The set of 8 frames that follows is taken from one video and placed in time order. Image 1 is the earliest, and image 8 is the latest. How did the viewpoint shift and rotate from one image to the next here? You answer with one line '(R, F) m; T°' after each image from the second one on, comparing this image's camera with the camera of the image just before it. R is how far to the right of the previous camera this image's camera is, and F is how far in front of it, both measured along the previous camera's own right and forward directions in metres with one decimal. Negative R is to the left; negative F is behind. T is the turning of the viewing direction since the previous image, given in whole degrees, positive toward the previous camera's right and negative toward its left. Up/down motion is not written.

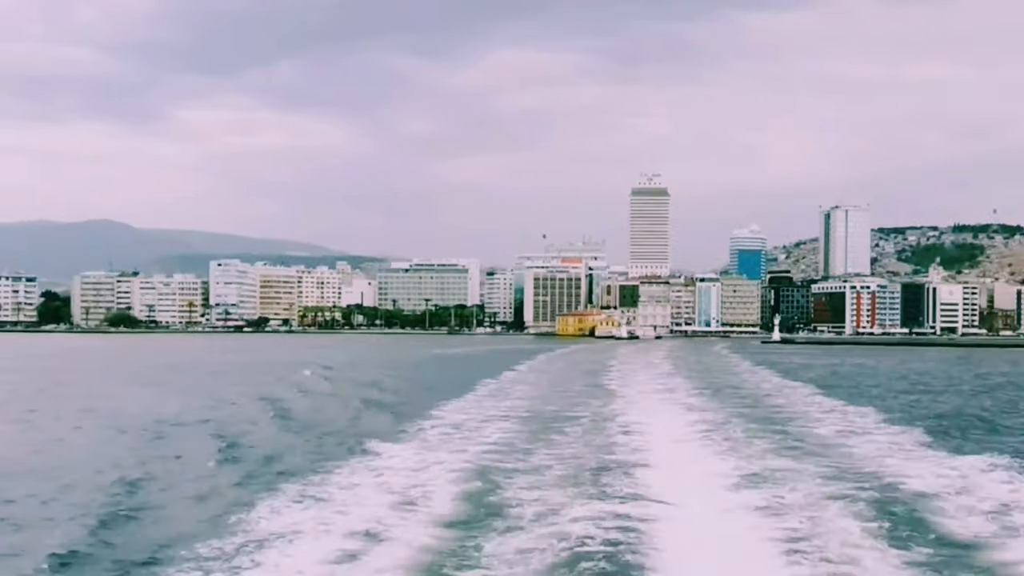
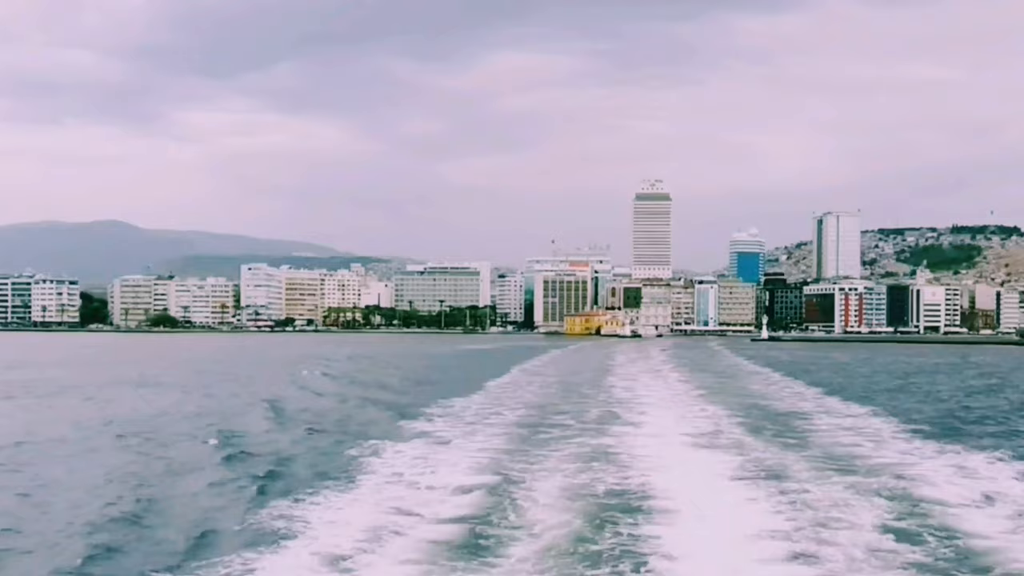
(-0.2, -2.1) m; 0°
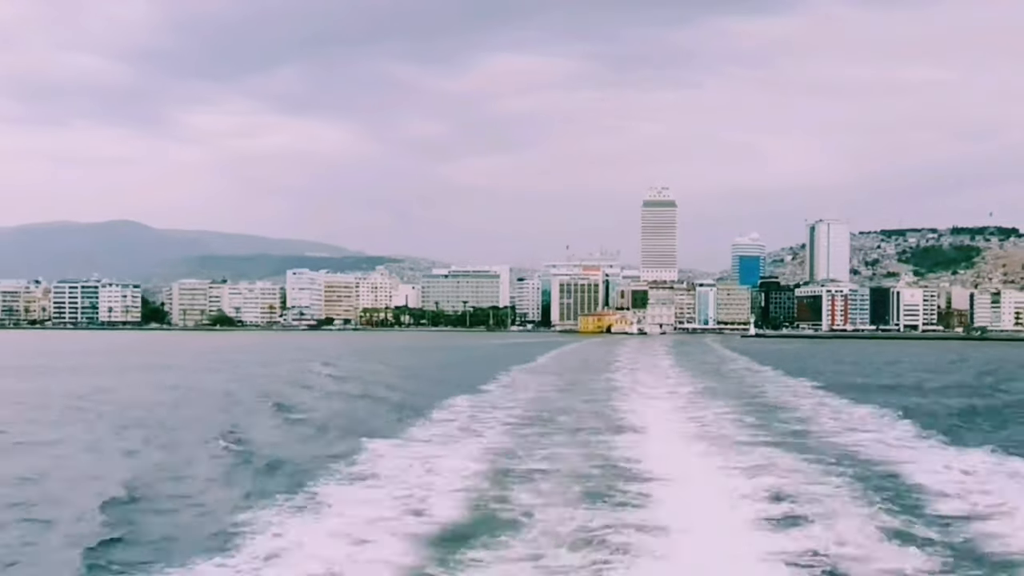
(-0.3, -3.5) m; -1°
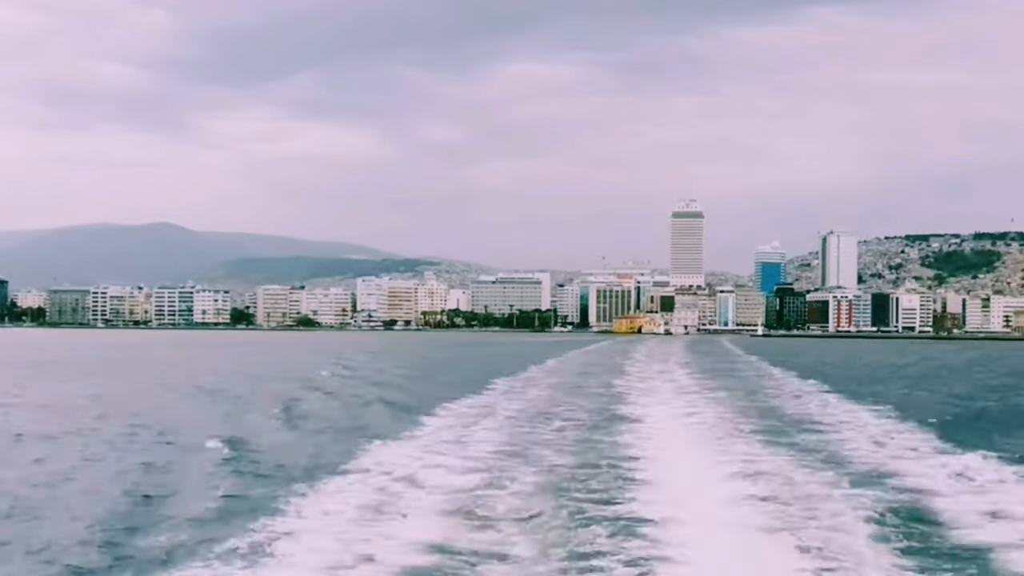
(-0.3, -4.9) m; -2°
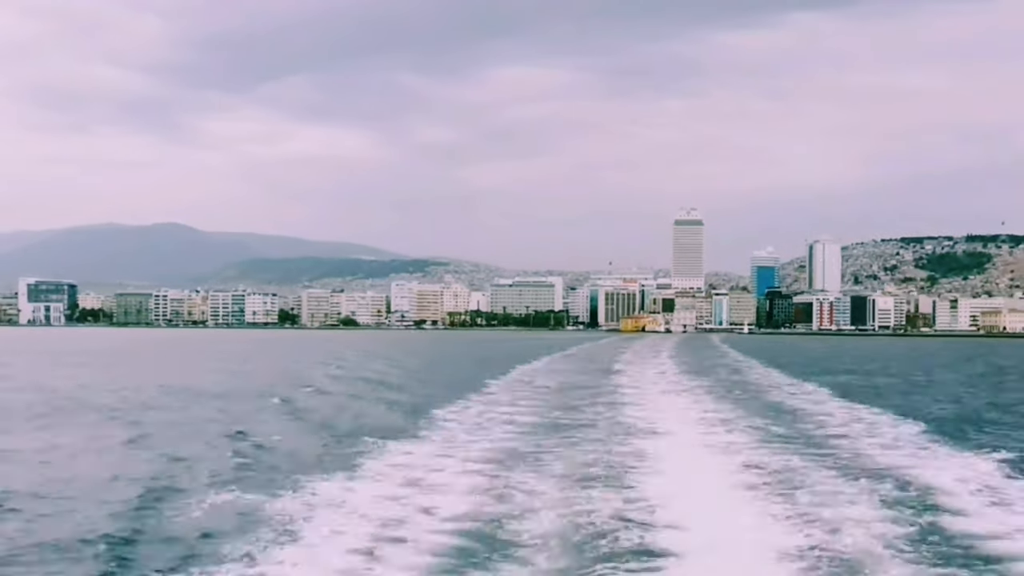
(-0.5, -4.9) m; 0°
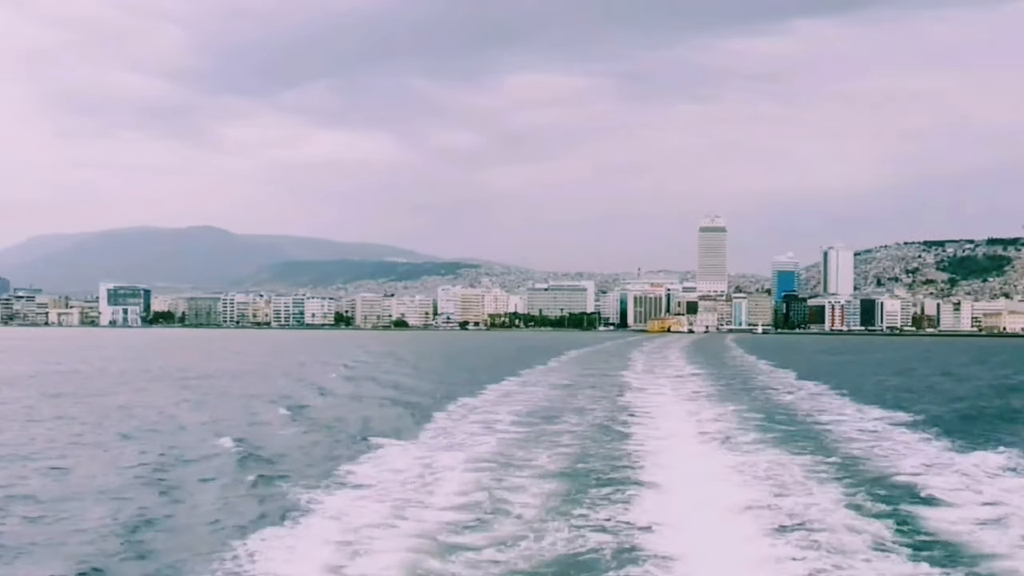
(-0.3, -4.2) m; -1°
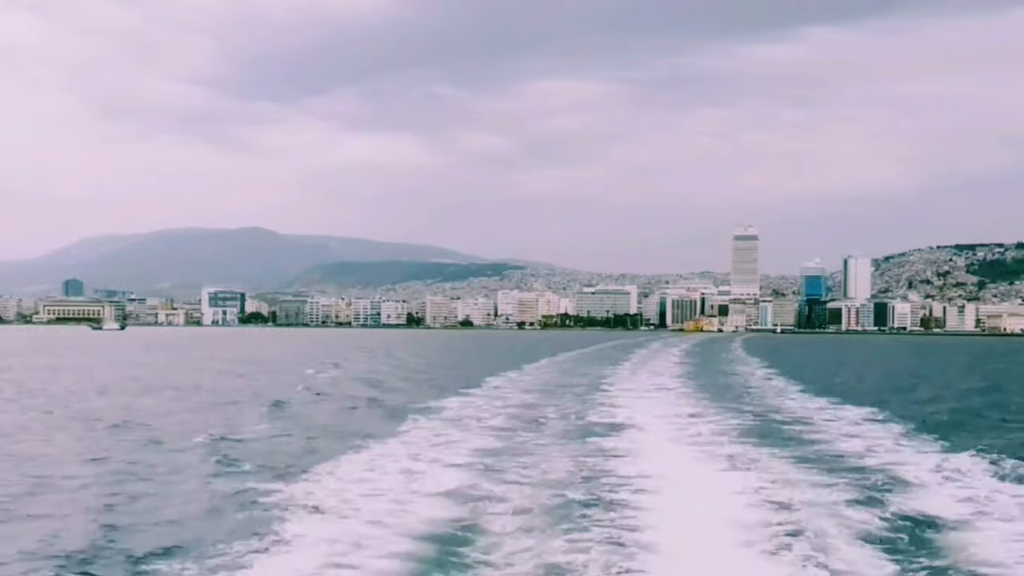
(-0.4, -6.7) m; -2°
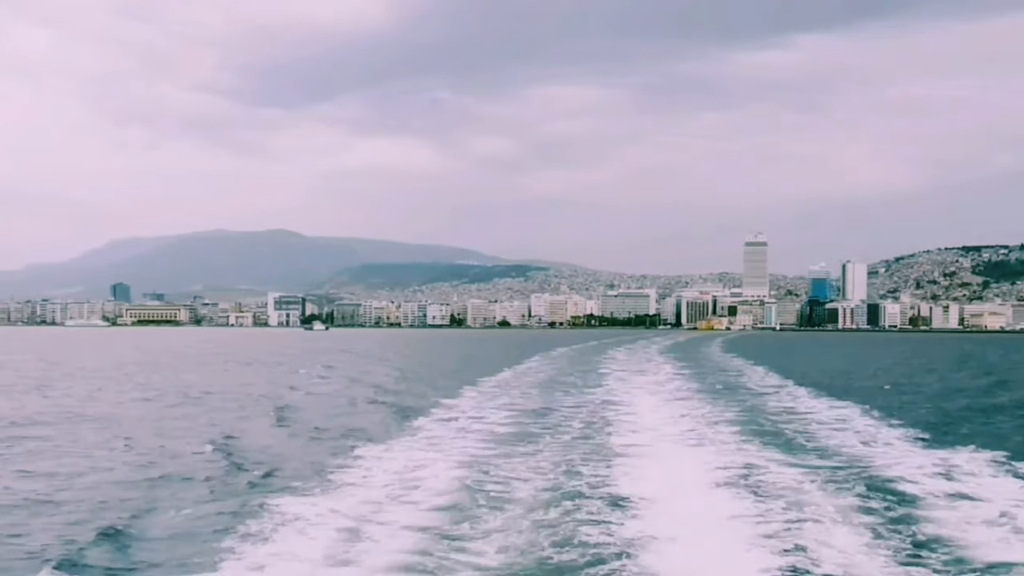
(-0.5, -6.9) m; -1°
